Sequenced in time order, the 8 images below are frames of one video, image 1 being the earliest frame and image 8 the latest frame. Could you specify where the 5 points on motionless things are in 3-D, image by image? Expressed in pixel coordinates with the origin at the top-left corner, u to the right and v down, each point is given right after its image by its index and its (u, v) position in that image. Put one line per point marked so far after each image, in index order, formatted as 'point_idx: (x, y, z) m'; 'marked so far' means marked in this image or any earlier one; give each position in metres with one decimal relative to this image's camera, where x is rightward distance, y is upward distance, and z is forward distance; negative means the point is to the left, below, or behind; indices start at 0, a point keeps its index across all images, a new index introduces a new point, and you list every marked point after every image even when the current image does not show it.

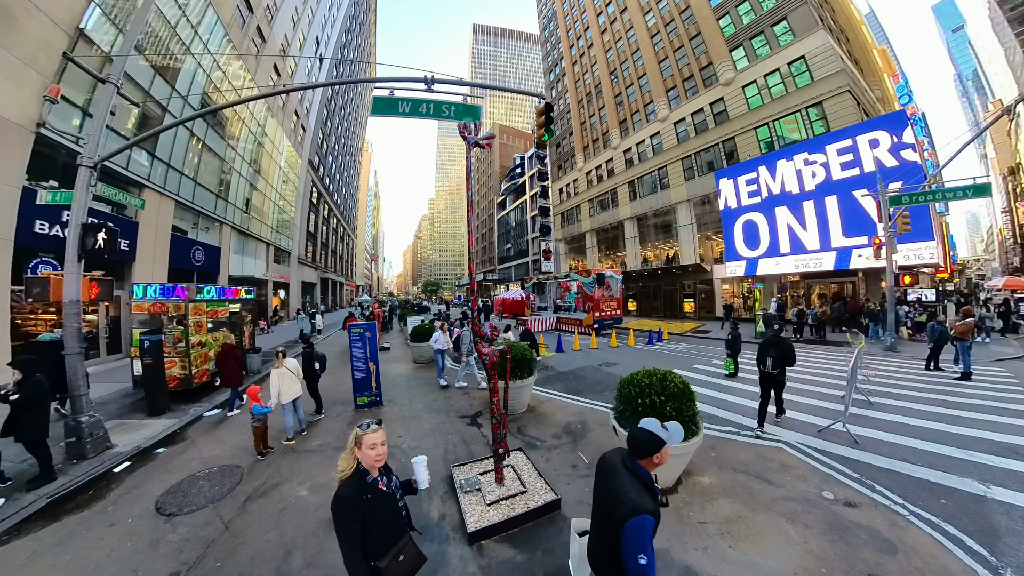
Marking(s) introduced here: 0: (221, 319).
0: (-9.3, -0.8, +10.7) m
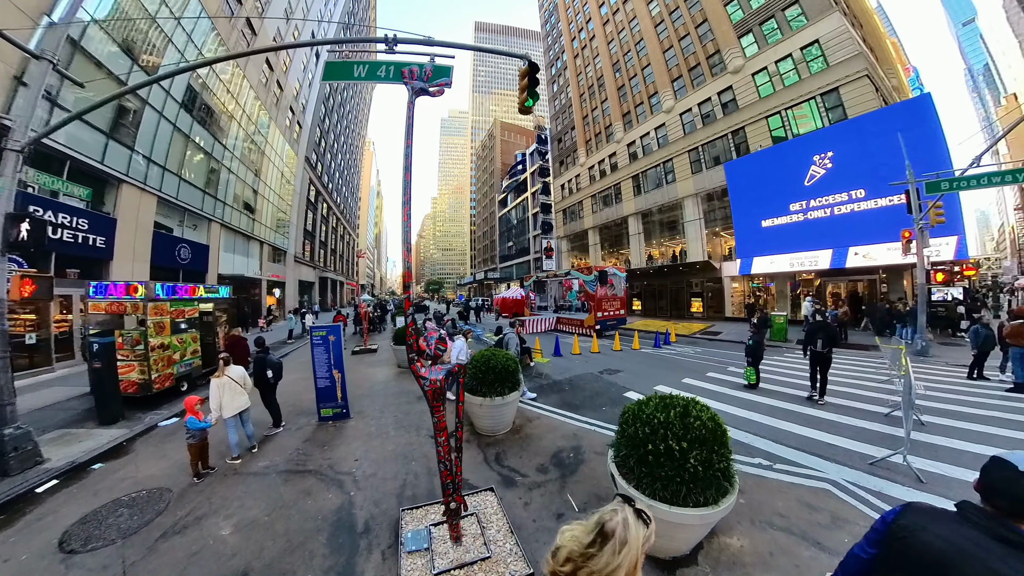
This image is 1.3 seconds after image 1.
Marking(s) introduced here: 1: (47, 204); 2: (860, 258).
0: (-9.6, -0.8, +9.9) m
1: (-15.6, +2.6, +11.6) m
2: (+15.6, +1.4, +15.2) m
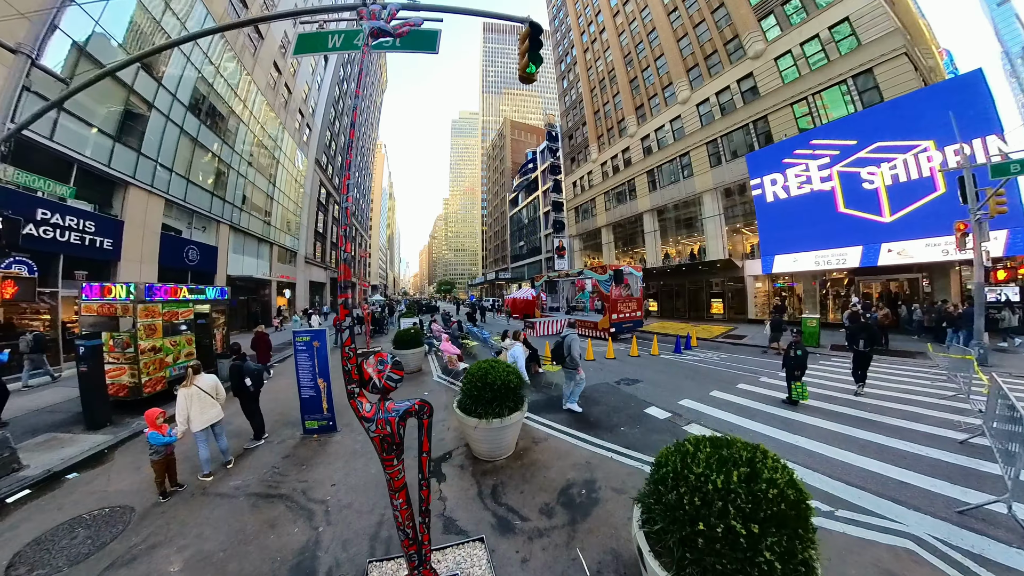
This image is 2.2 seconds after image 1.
0: (-9.4, -0.9, +9.5) m
1: (-15.3, +2.6, +11.5) m
2: (+15.9, +1.4, +14.0) m
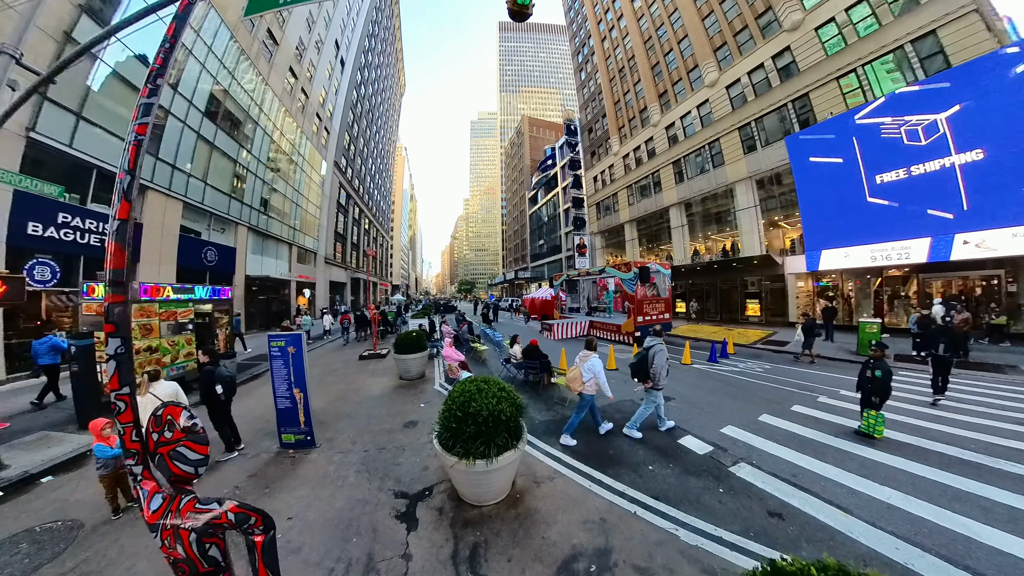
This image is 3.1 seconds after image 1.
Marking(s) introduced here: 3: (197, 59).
0: (-9.1, -0.9, +9.2) m
1: (-14.9, +2.6, +11.5) m
2: (+16.5, +1.5, +12.0) m
3: (-15.5, +10.7, +16.1) m
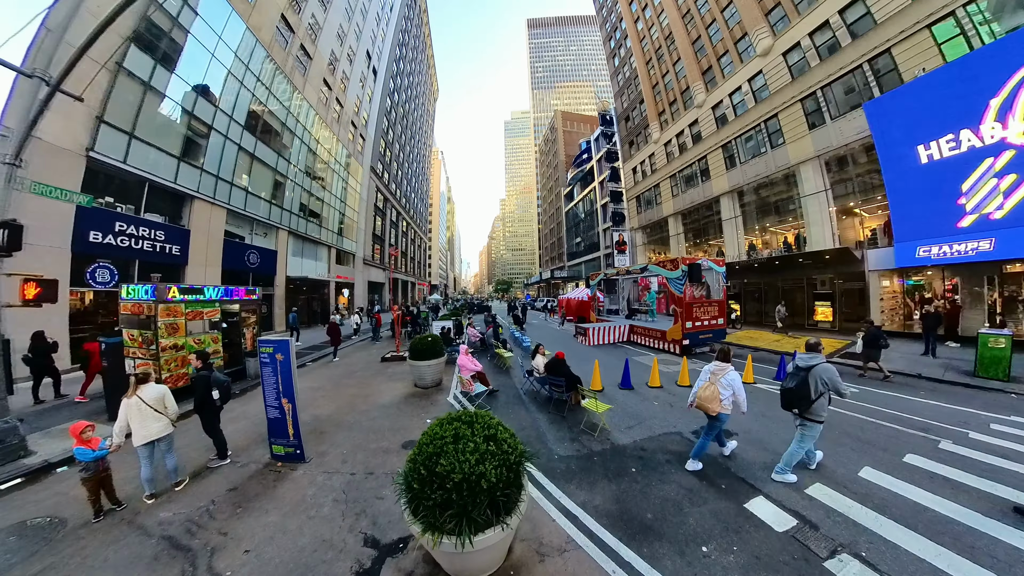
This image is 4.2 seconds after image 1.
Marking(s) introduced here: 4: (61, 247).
0: (-8.4, -0.9, +9.3) m
1: (-13.9, +2.5, +12.2) m
2: (+17.3, +1.5, +9.1) m
3: (-14.0, +10.6, +16.8) m
4: (-13.9, +1.3, +10.3) m
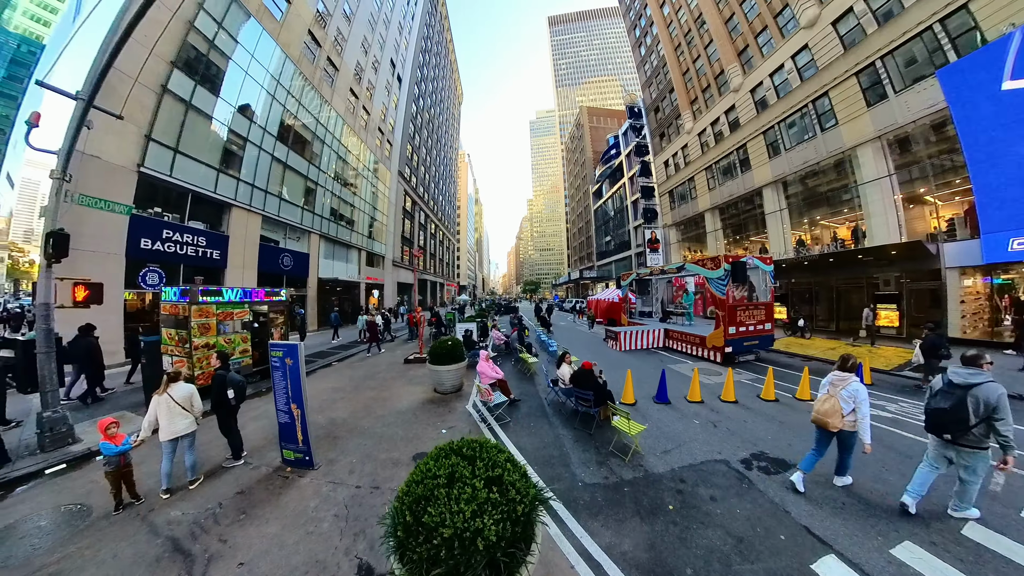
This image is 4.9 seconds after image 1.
0: (-7.7, -1.0, +9.5) m
1: (-13.0, +2.4, +12.9) m
2: (+17.9, +1.5, +7.2) m
3: (-12.7, +10.5, +17.5) m
4: (-13.1, +1.2, +11.0) m
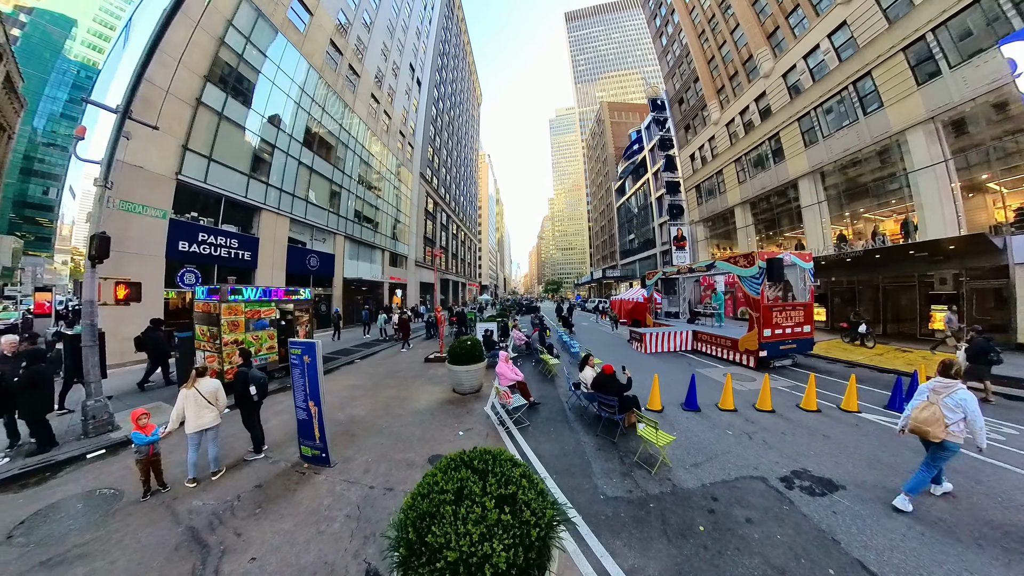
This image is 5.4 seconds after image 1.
0: (-7.1, -1.0, +9.8) m
1: (-12.2, +2.4, +13.5) m
2: (+18.2, +1.5, +5.8) m
3: (-11.7, +10.5, +18.1) m
4: (-12.4, +1.2, +11.7) m
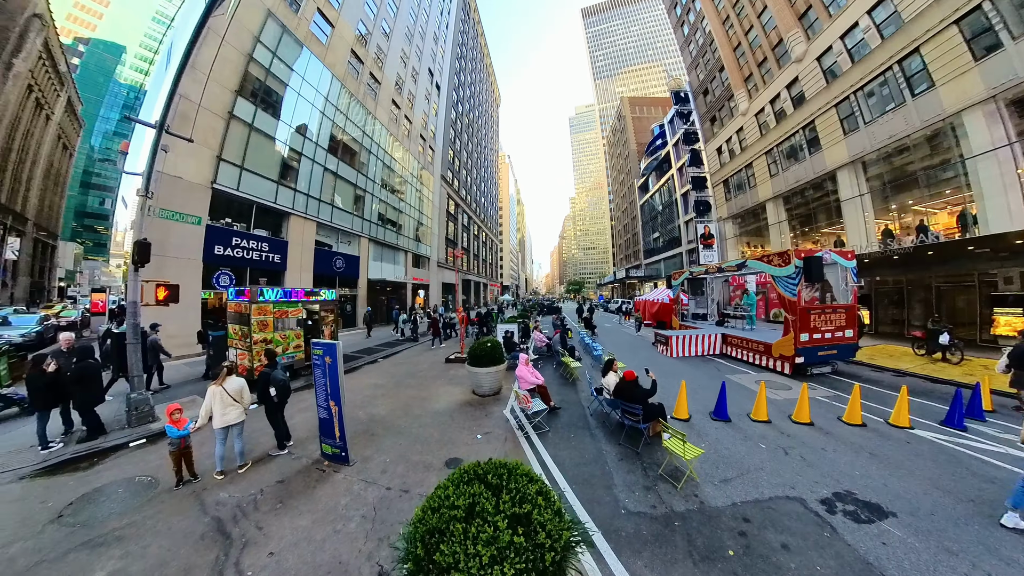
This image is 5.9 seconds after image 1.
0: (-6.5, -1.0, +10.1) m
1: (-11.4, +2.3, +14.2) m
2: (+18.5, +1.5, +4.6) m
3: (-10.5, +10.4, +18.7) m
4: (-11.7, +1.1, +12.3) m
